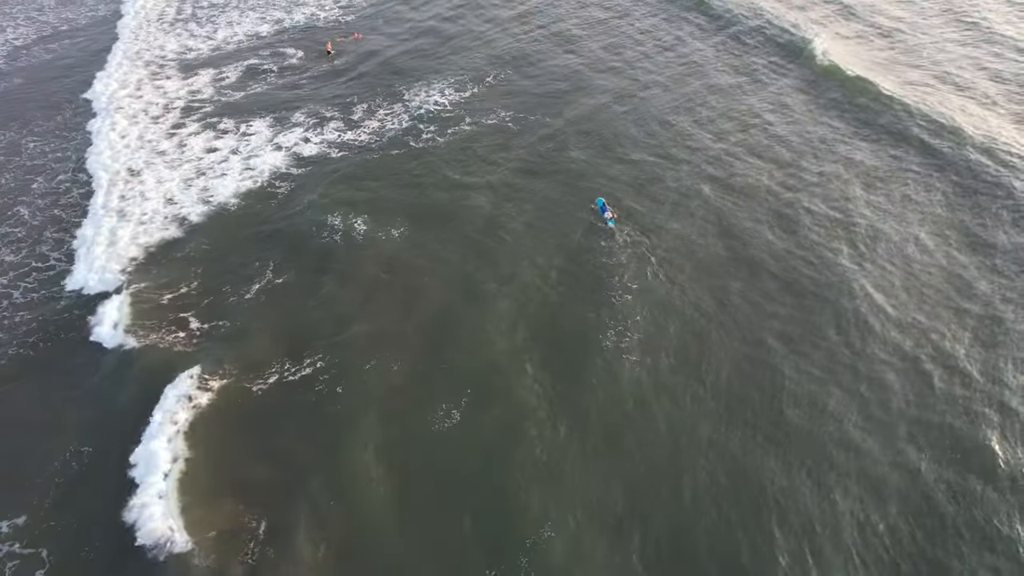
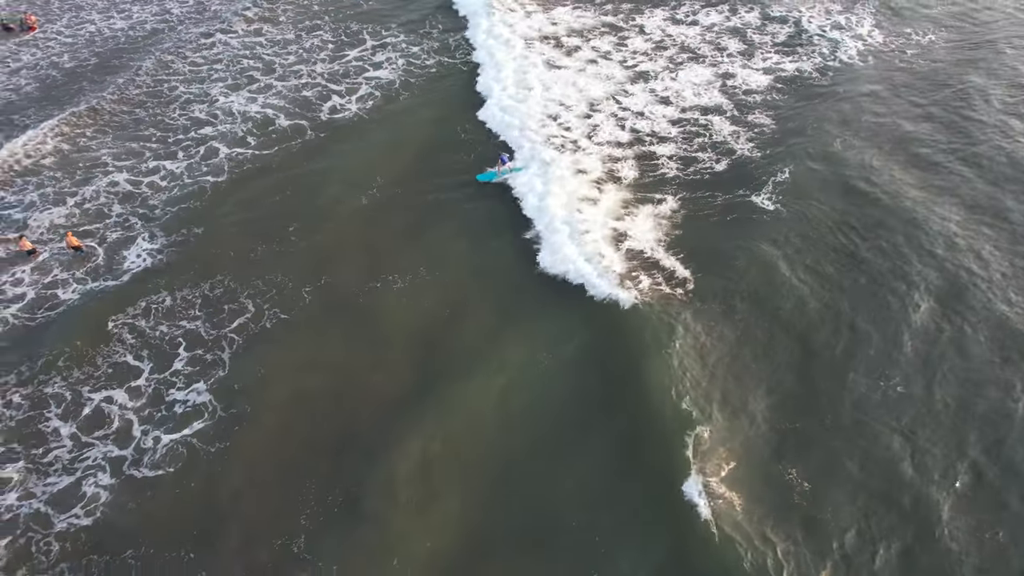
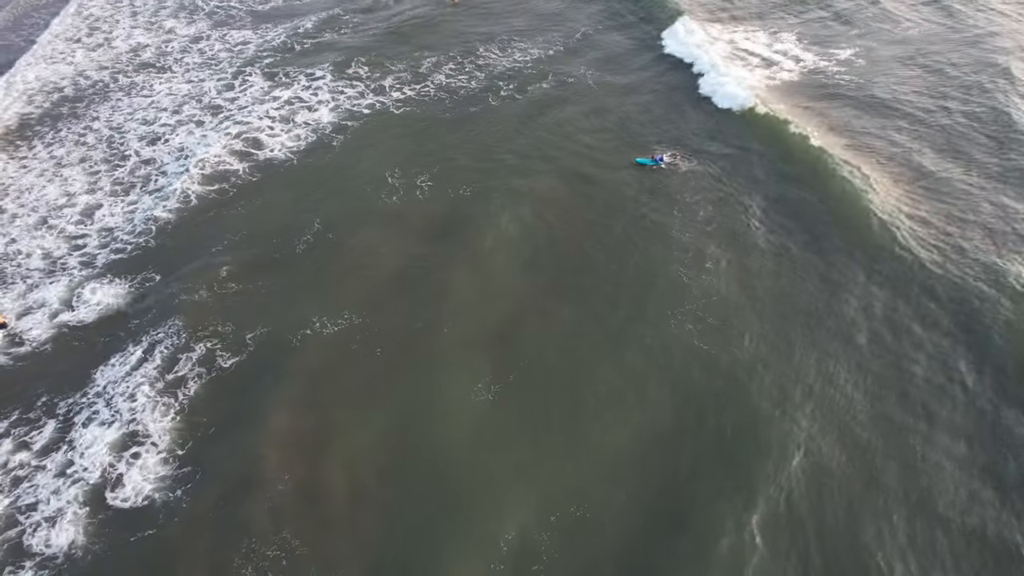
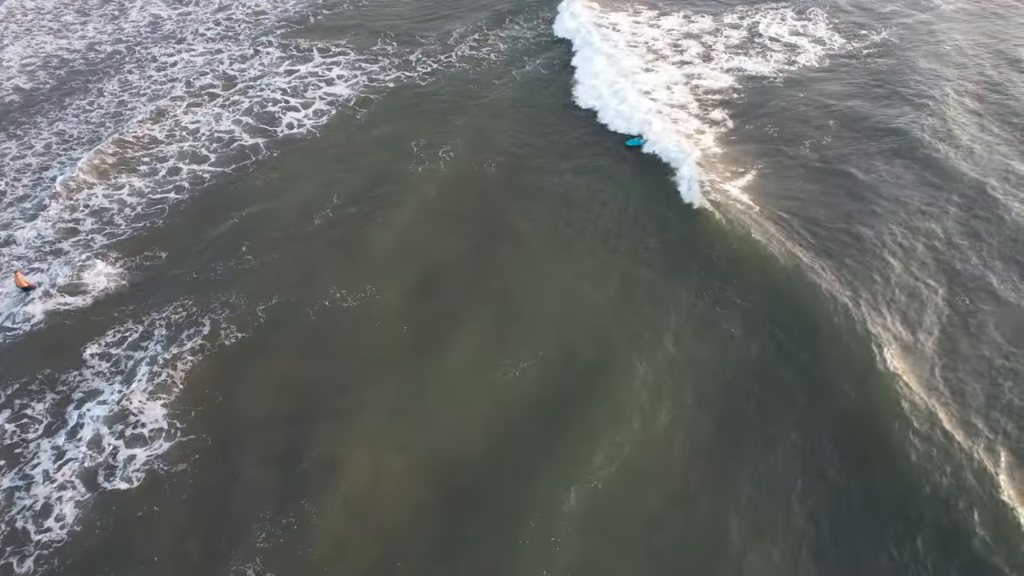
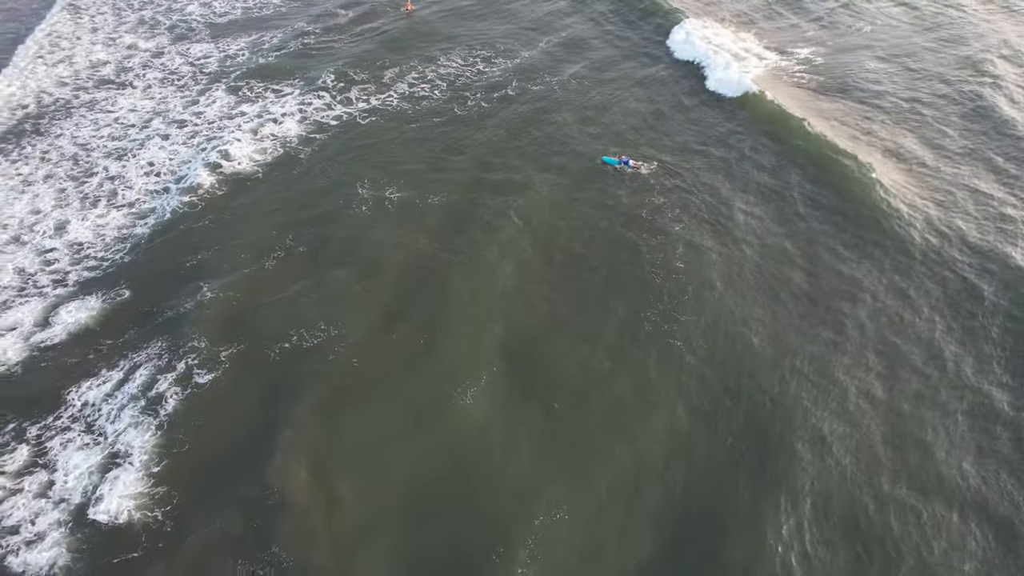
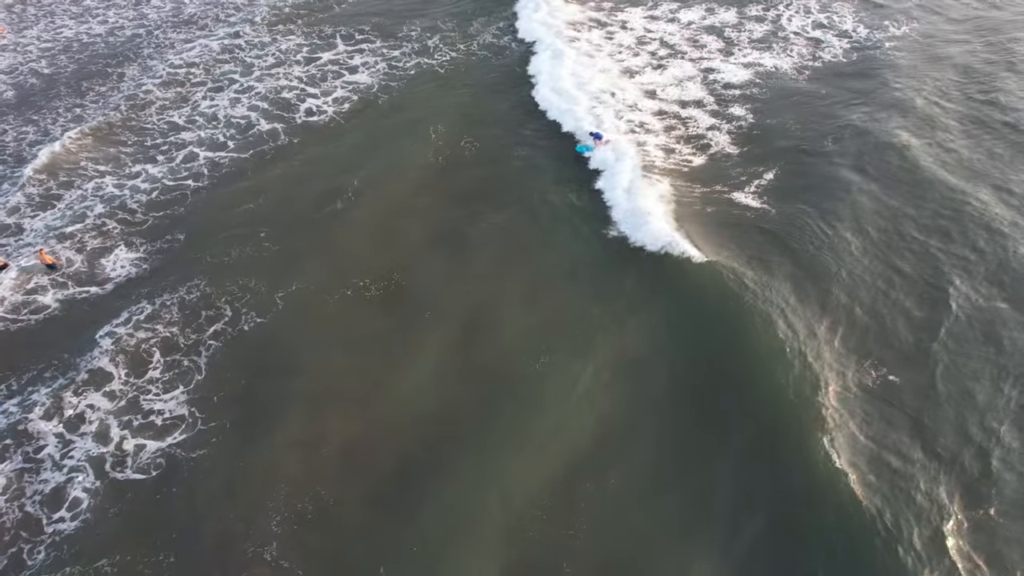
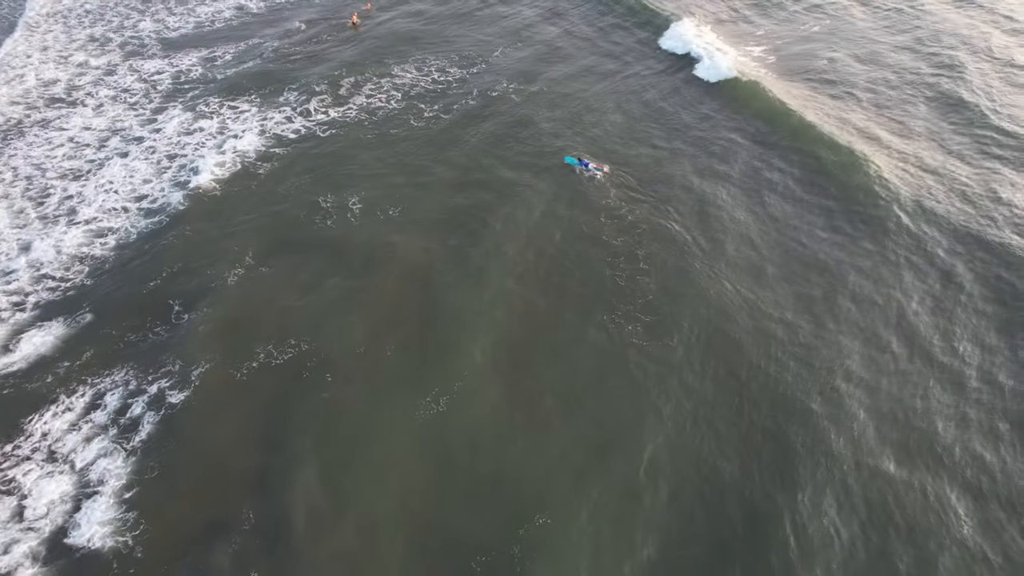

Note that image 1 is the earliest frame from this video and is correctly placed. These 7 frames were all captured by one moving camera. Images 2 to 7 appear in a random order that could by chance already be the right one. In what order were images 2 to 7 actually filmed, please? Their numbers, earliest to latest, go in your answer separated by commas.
7, 5, 3, 4, 6, 2
